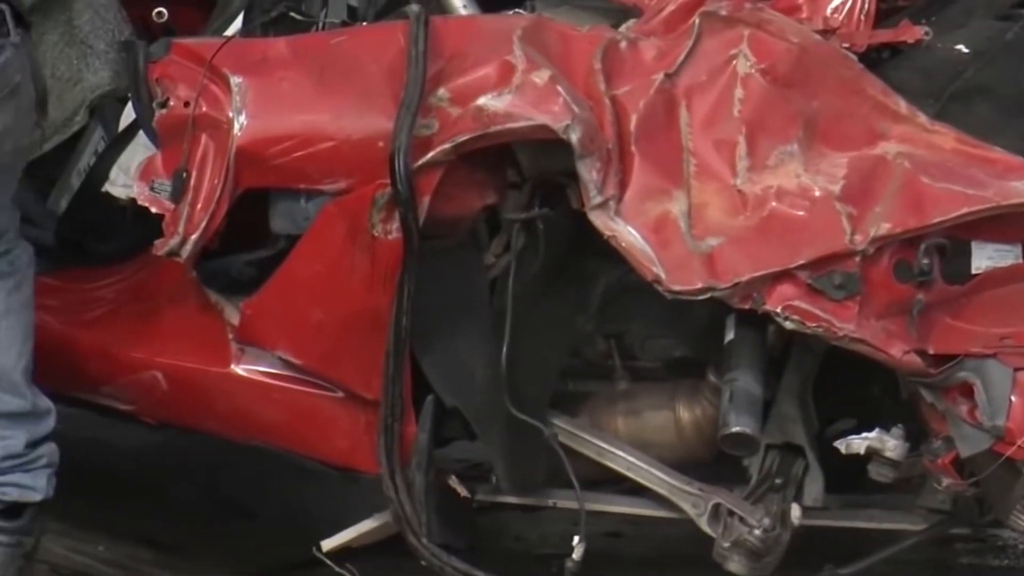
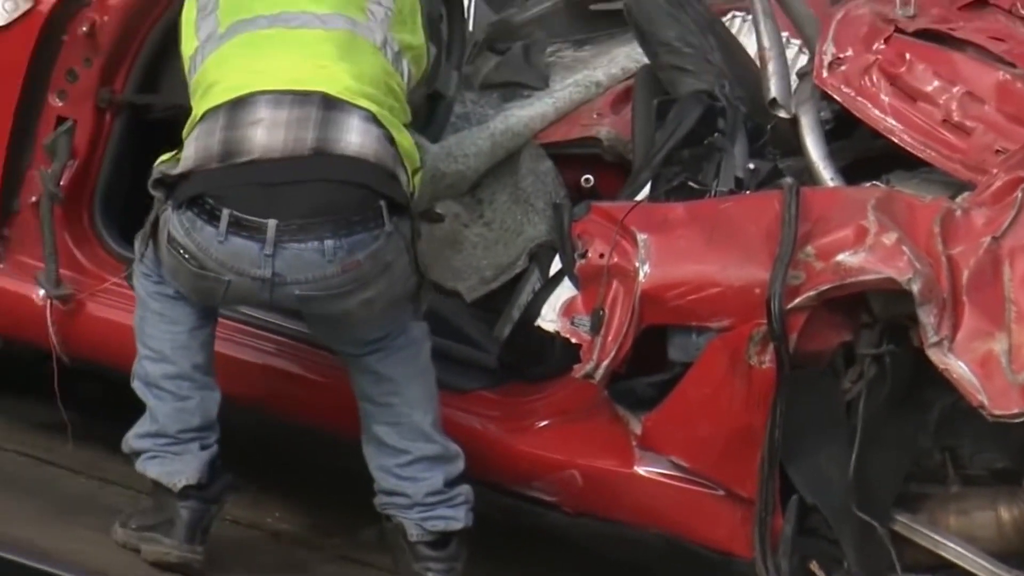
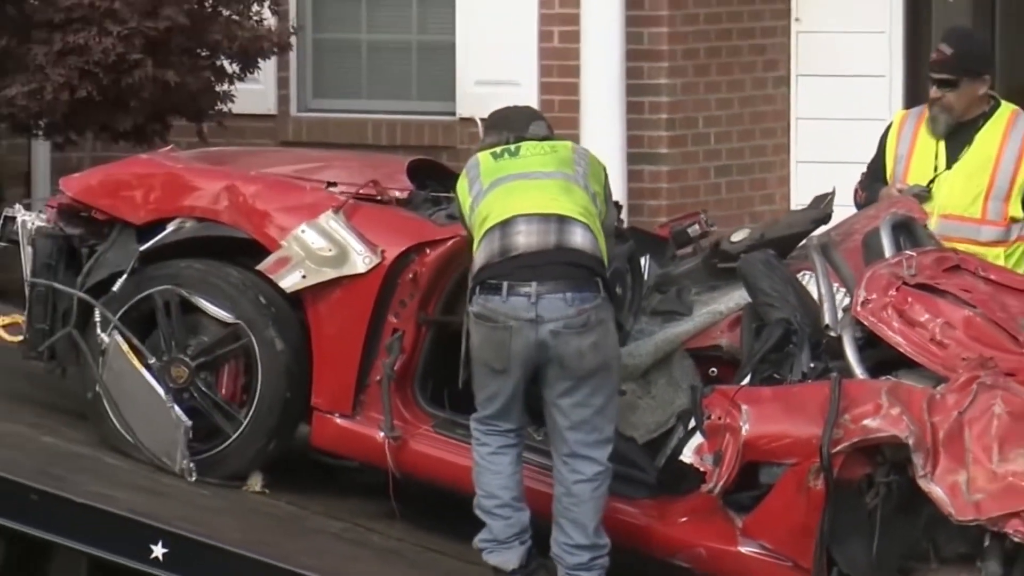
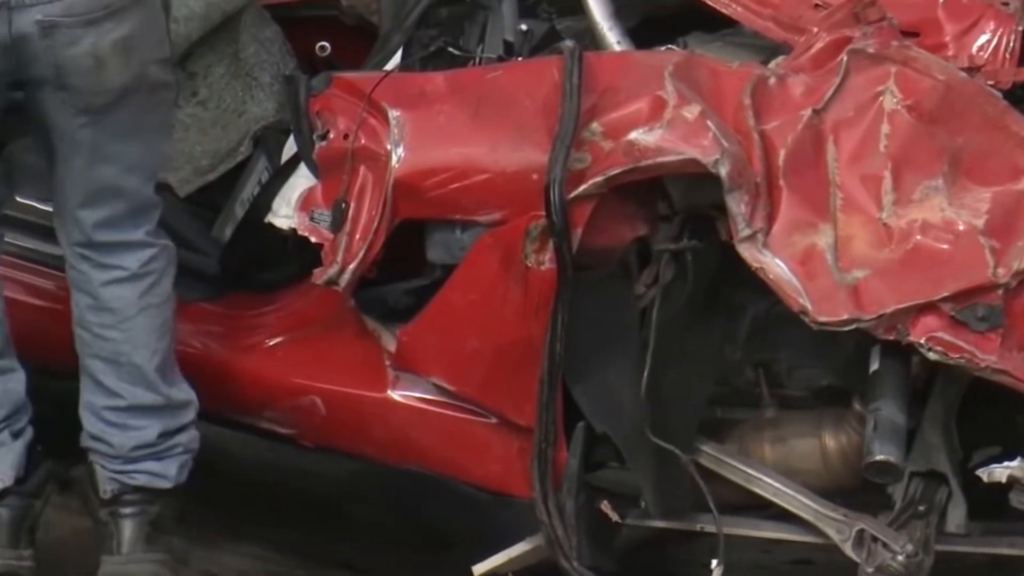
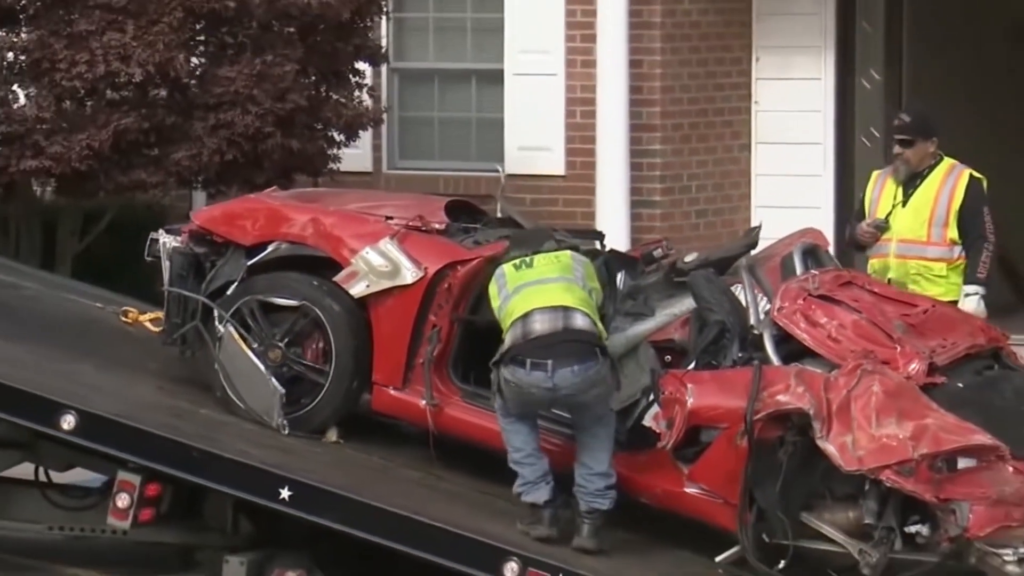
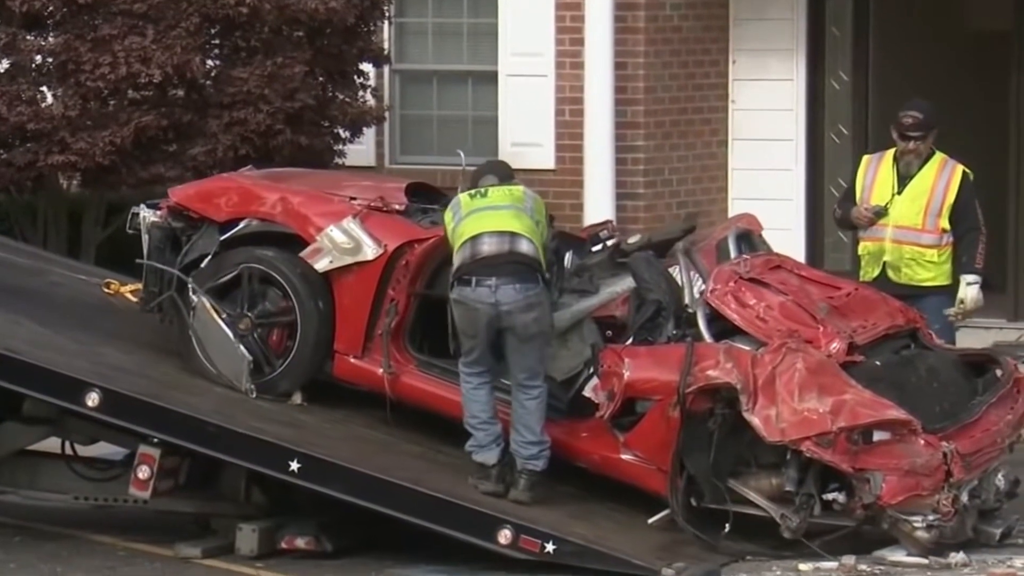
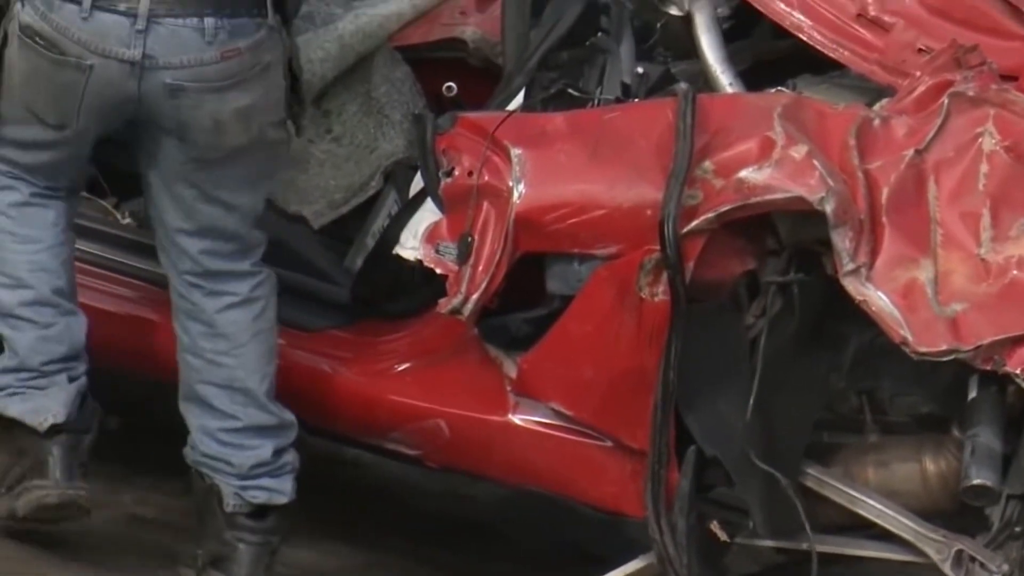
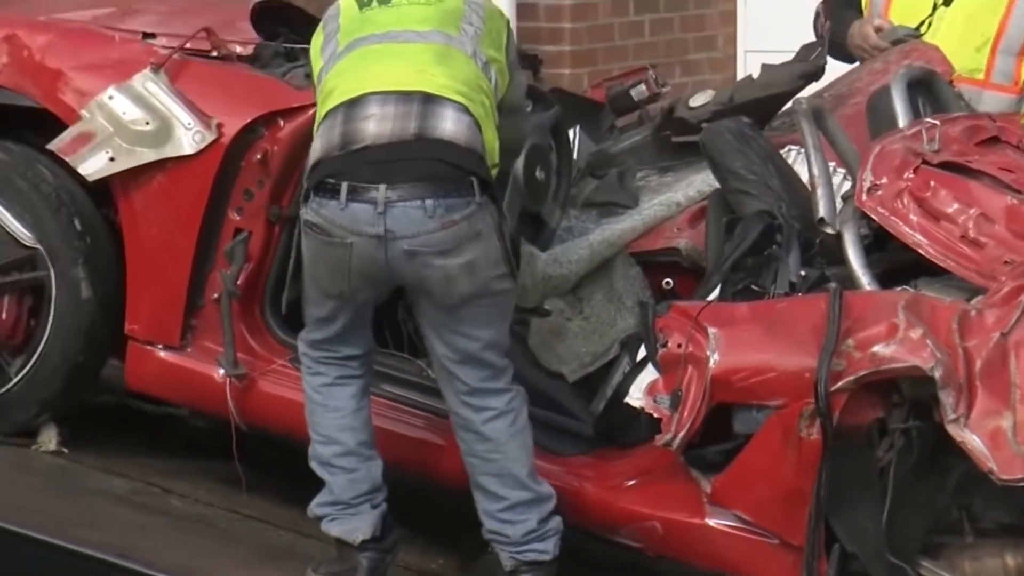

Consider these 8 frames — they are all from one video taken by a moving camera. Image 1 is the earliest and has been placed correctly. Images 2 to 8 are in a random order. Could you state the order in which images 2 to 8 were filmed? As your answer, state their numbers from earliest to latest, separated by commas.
4, 7, 2, 8, 3, 5, 6
